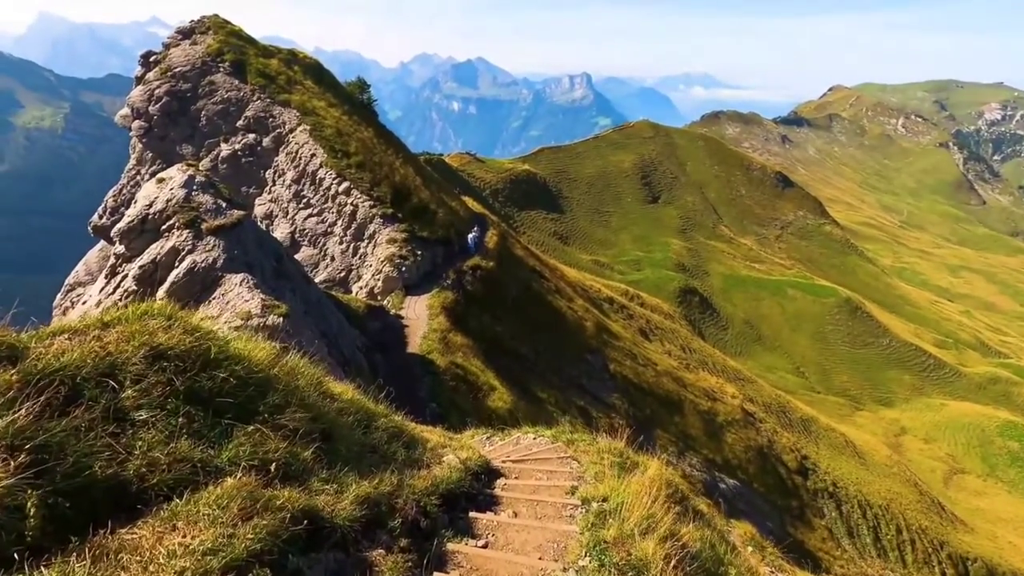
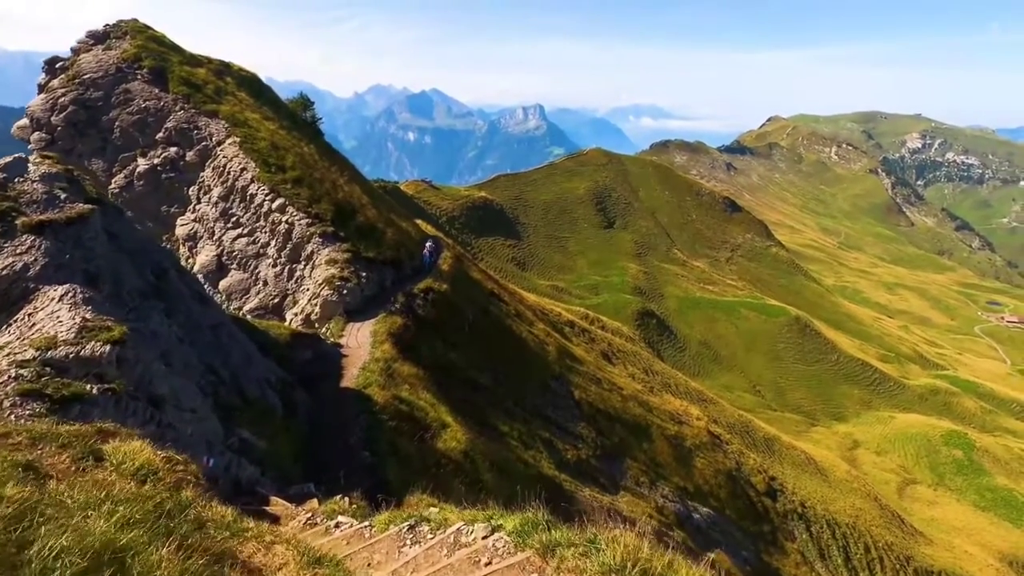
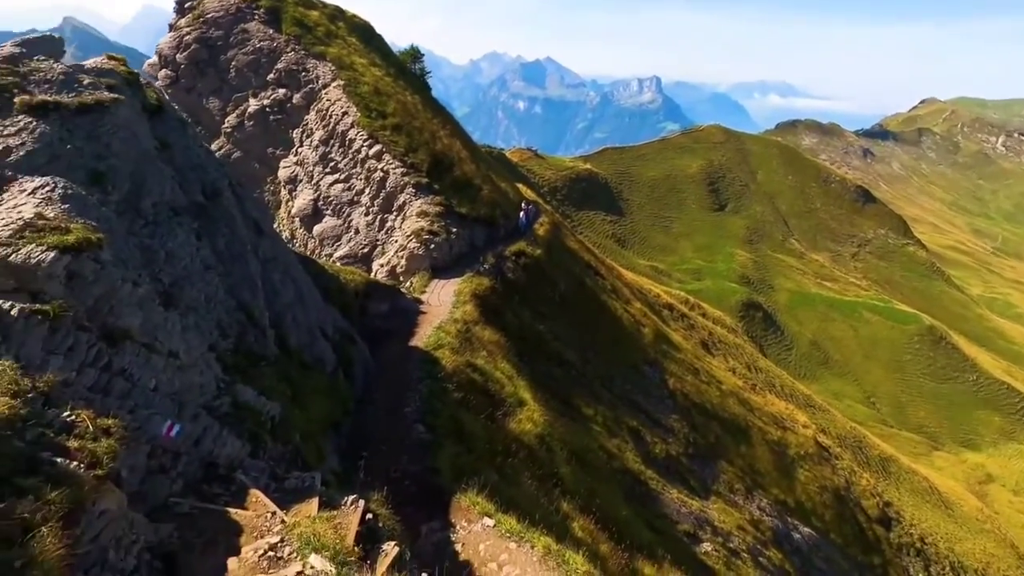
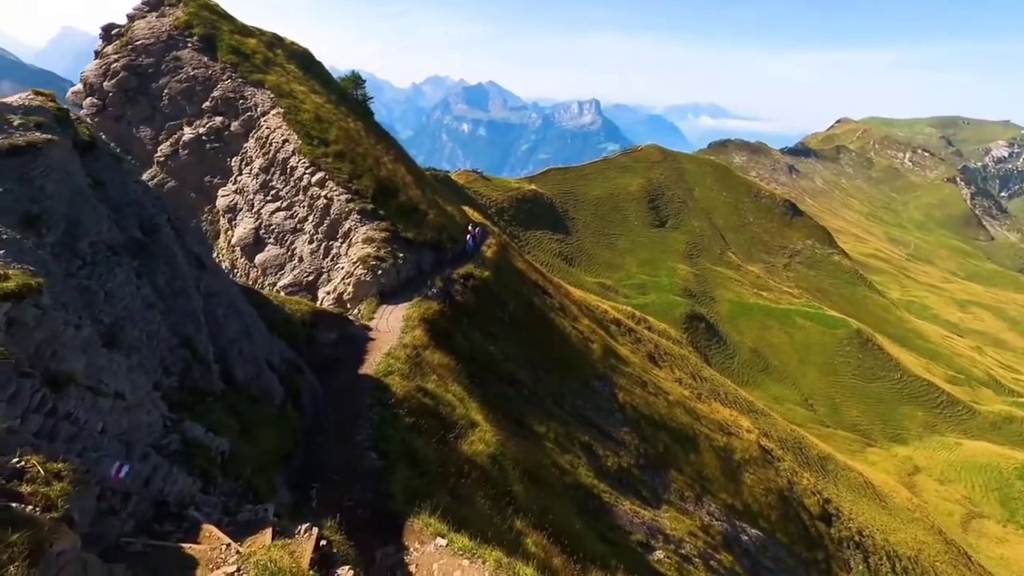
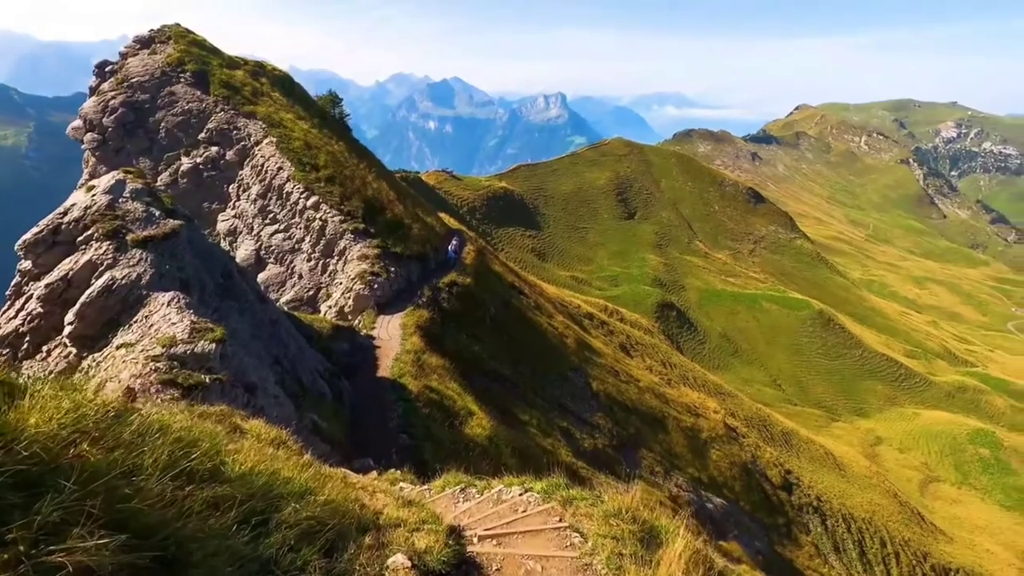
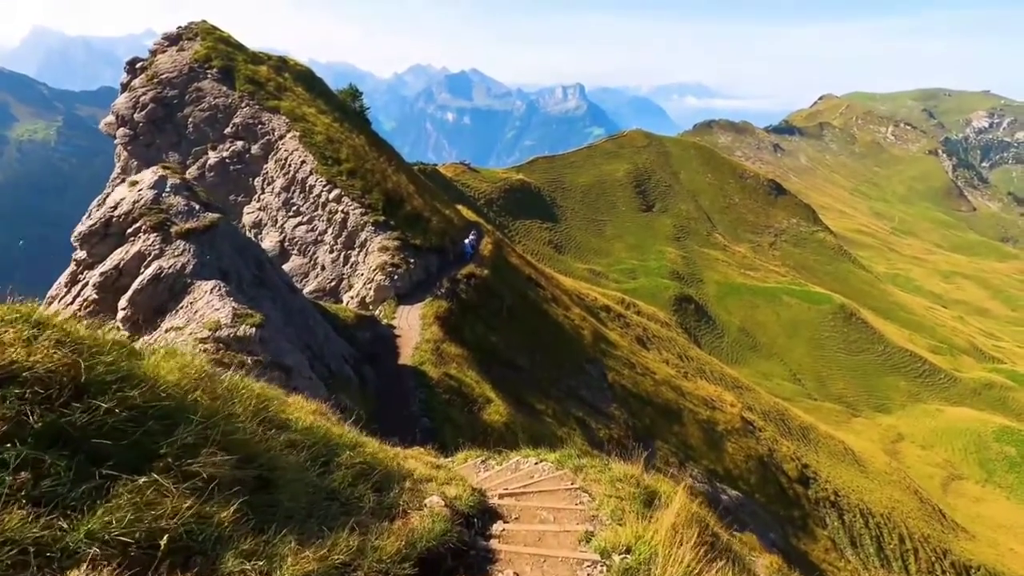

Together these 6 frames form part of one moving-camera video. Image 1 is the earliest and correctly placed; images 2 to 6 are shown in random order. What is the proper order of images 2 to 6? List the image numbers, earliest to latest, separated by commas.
6, 5, 2, 4, 3
